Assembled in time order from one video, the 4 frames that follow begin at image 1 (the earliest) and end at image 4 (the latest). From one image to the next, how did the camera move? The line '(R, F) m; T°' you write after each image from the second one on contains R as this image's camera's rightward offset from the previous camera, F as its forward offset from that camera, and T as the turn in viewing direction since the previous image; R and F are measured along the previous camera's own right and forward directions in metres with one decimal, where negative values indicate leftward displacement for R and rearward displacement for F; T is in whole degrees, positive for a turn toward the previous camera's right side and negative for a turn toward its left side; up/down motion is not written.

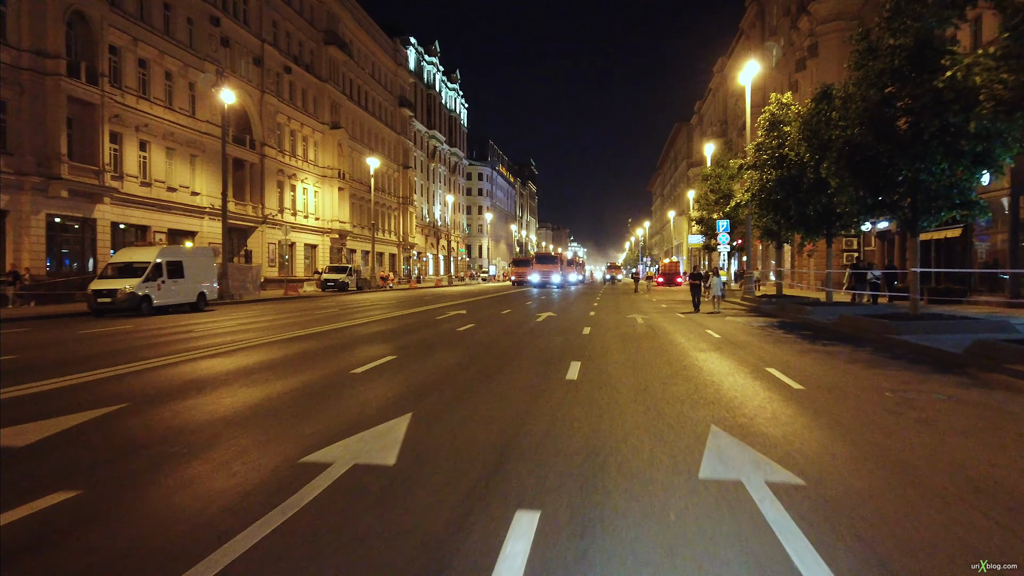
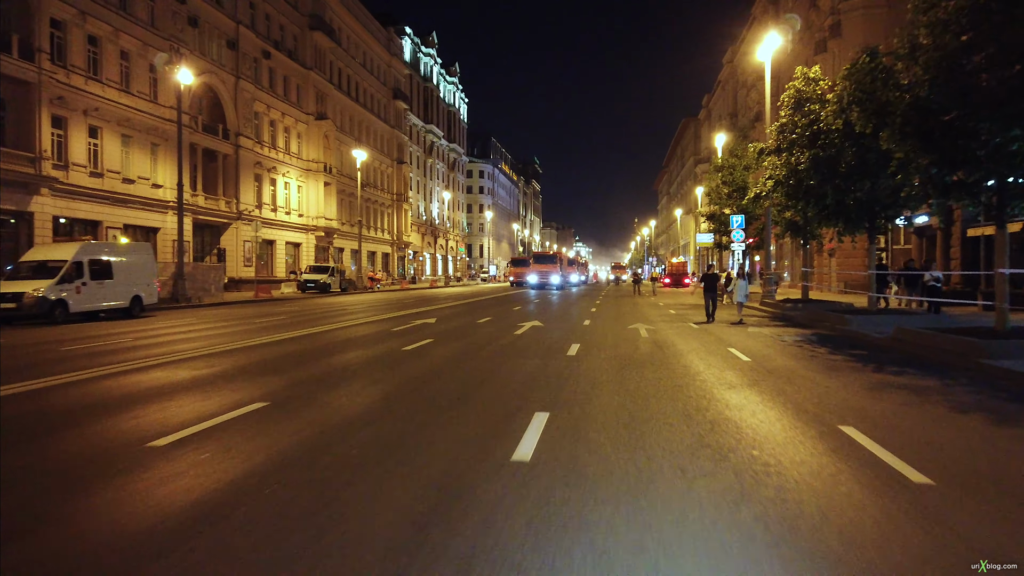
(+0.7, +3.4) m; 0°
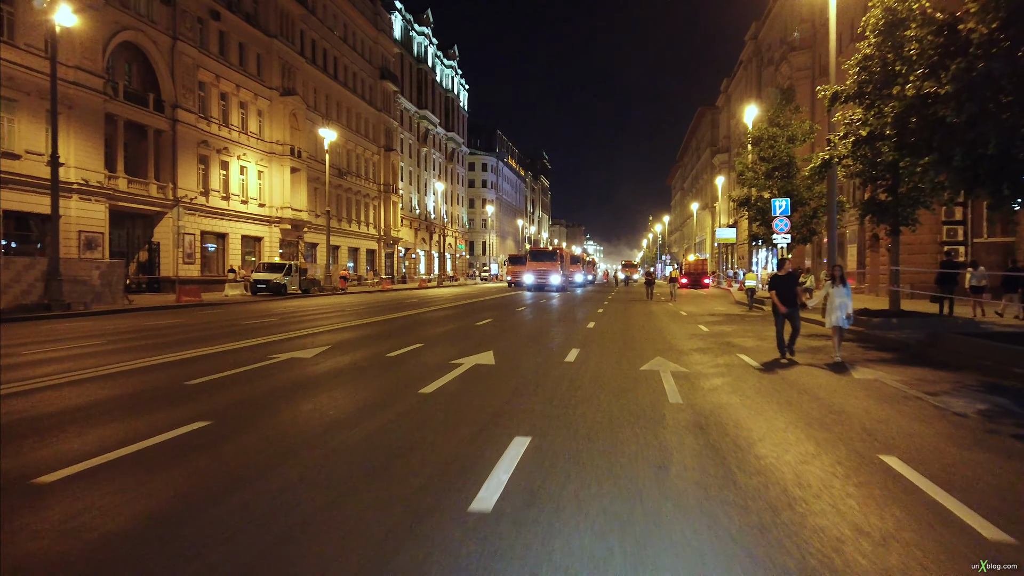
(+1.1, +6.8) m; -1°
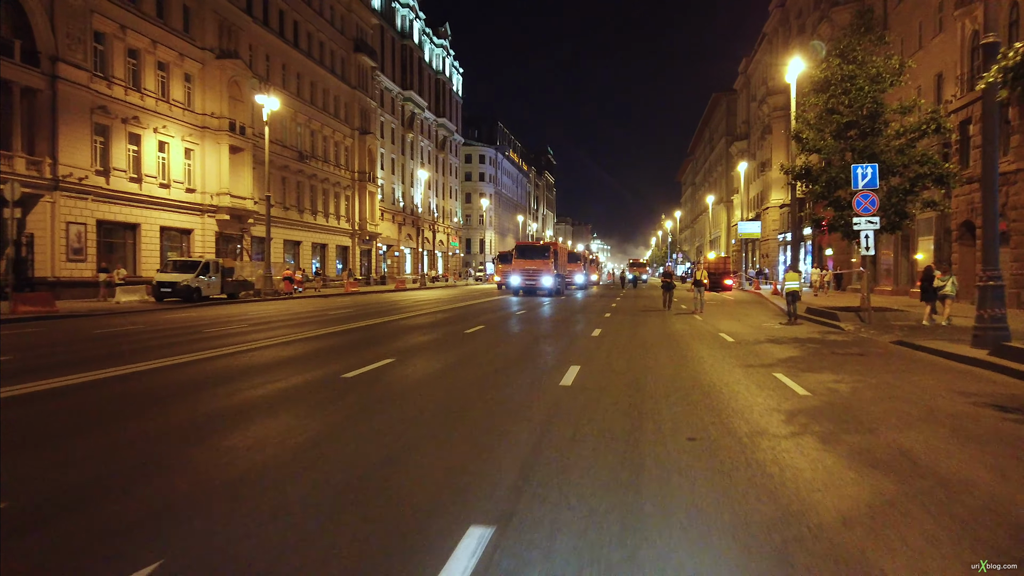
(+1.2, +7.9) m; -1°
